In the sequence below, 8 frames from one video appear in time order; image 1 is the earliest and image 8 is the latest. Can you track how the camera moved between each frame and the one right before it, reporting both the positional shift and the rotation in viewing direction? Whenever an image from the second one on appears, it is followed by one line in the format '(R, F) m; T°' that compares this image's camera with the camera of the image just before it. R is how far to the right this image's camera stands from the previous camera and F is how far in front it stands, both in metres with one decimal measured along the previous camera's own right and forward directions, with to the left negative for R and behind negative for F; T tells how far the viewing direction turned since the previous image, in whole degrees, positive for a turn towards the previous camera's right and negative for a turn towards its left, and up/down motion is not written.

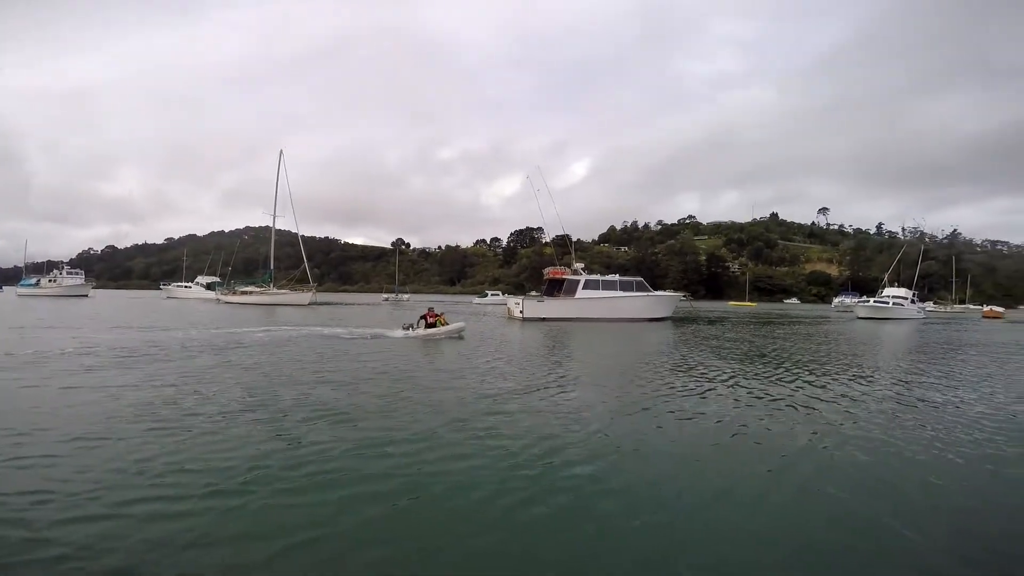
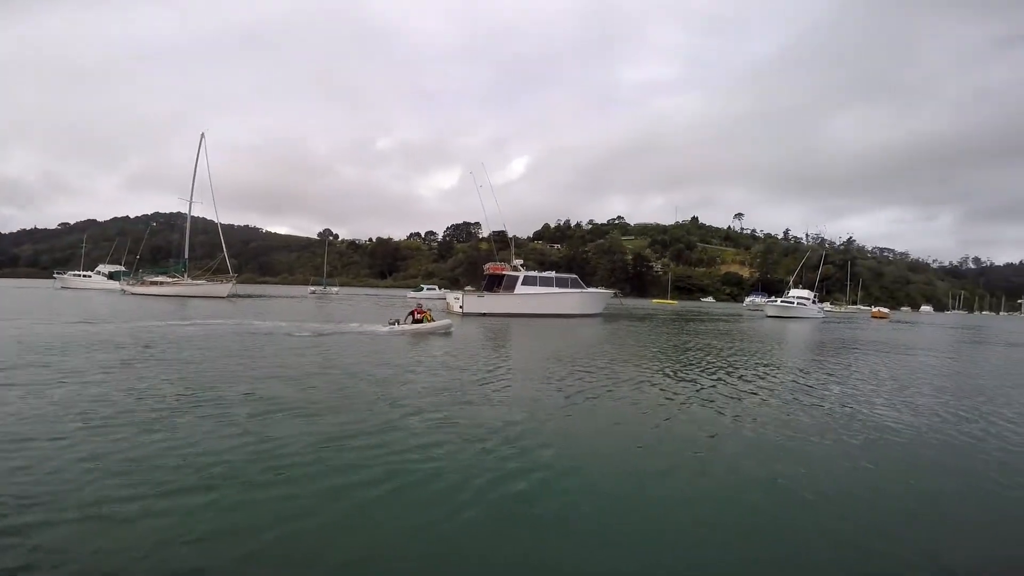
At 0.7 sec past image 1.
(-0.4, -0.1) m; +8°
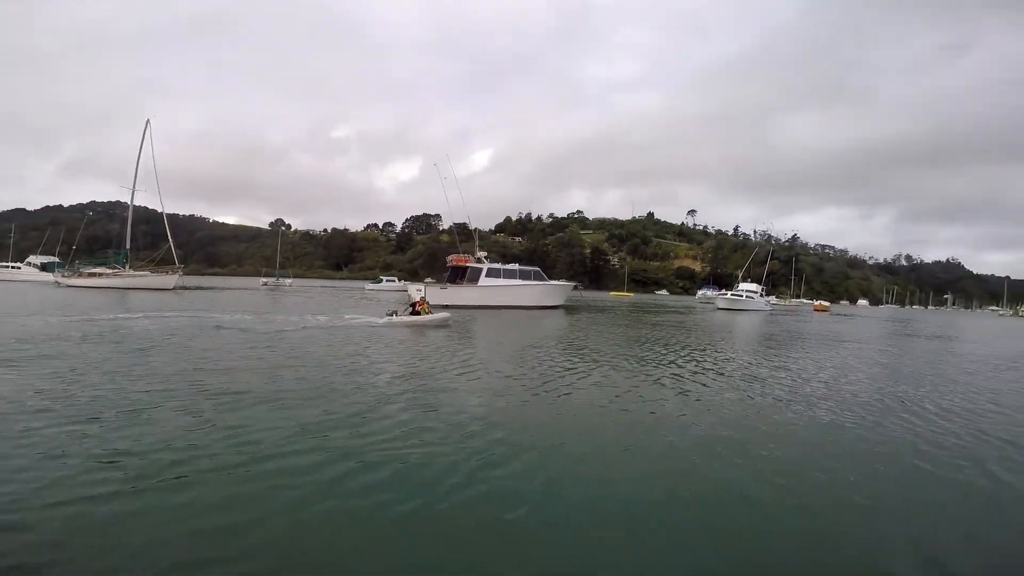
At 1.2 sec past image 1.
(-0.4, -0.3) m; +5°
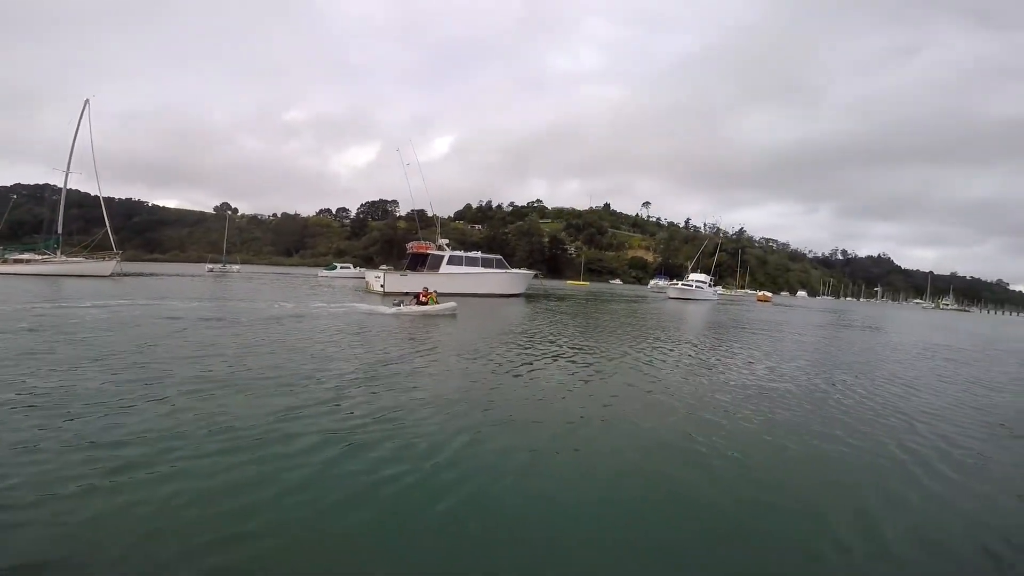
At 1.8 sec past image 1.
(-0.5, -0.5) m; +5°
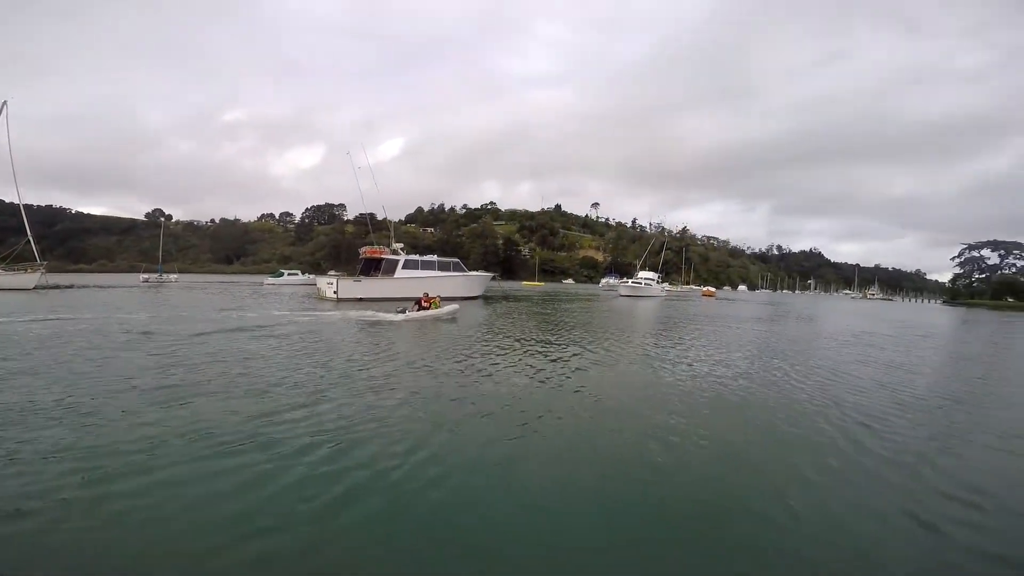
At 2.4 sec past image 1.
(-0.4, -0.4) m; +5°
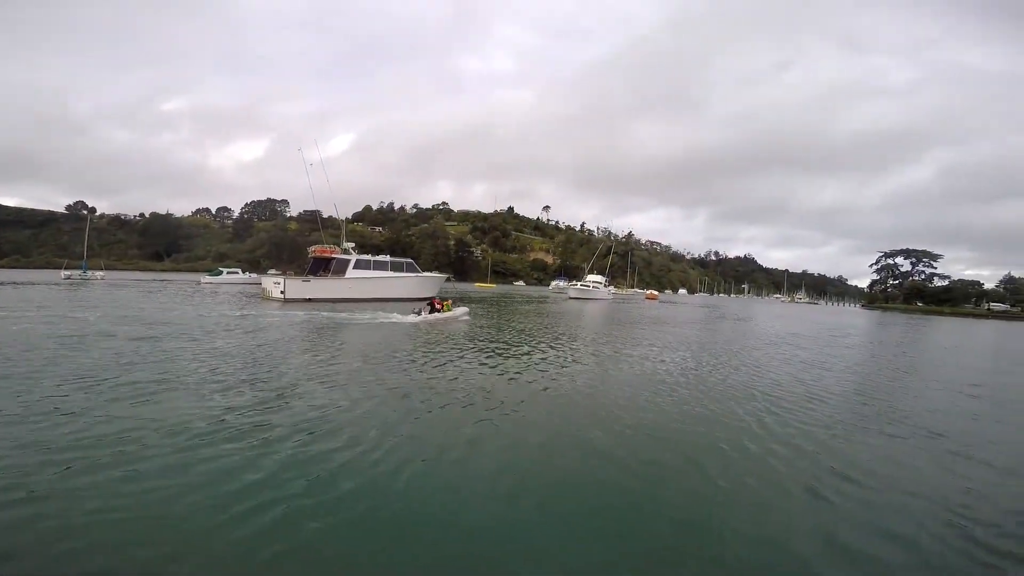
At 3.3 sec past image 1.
(-0.4, -0.6) m; +6°
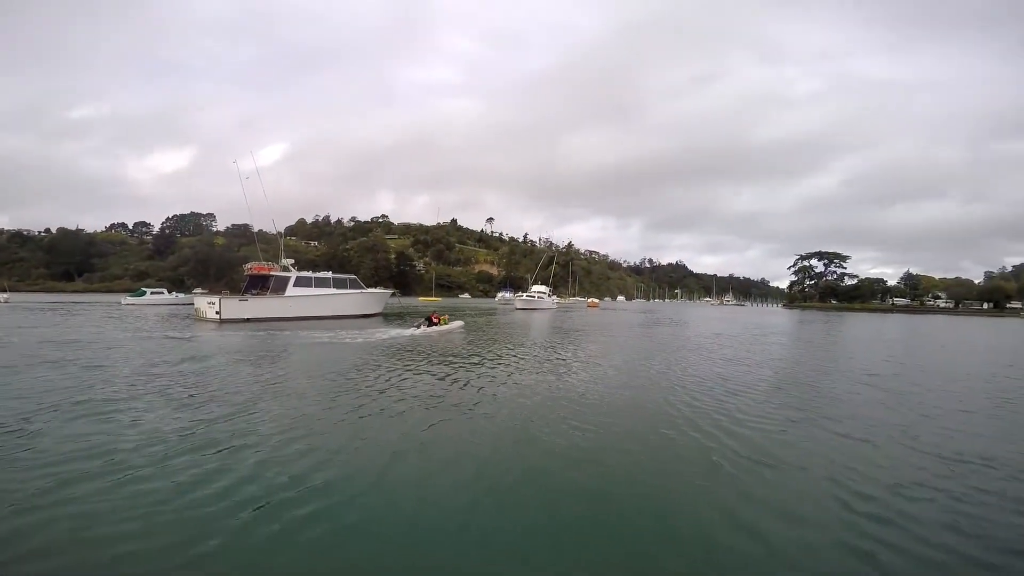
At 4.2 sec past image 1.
(-0.6, -0.2) m; +6°
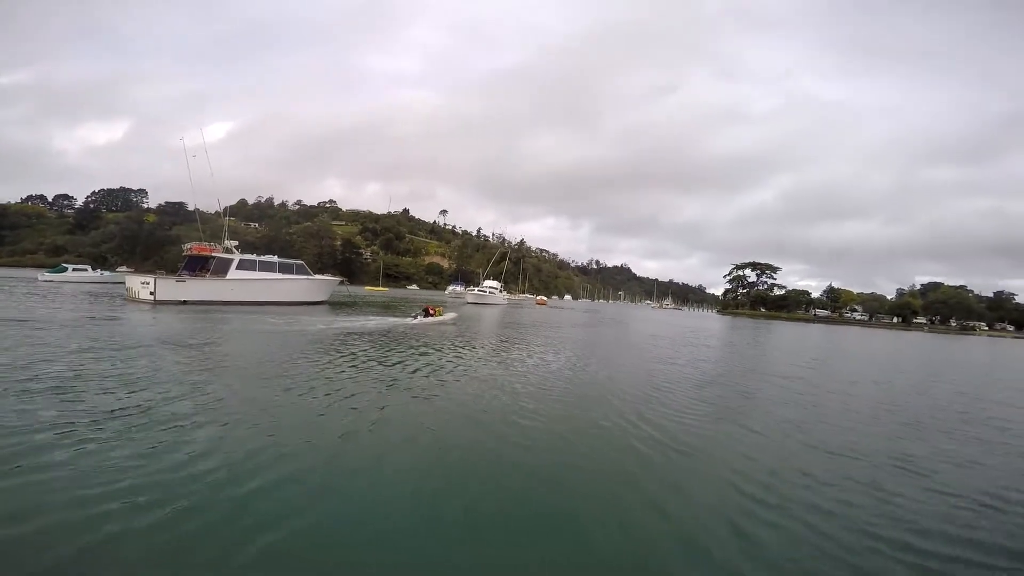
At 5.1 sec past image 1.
(-0.5, -0.2) m; +6°
